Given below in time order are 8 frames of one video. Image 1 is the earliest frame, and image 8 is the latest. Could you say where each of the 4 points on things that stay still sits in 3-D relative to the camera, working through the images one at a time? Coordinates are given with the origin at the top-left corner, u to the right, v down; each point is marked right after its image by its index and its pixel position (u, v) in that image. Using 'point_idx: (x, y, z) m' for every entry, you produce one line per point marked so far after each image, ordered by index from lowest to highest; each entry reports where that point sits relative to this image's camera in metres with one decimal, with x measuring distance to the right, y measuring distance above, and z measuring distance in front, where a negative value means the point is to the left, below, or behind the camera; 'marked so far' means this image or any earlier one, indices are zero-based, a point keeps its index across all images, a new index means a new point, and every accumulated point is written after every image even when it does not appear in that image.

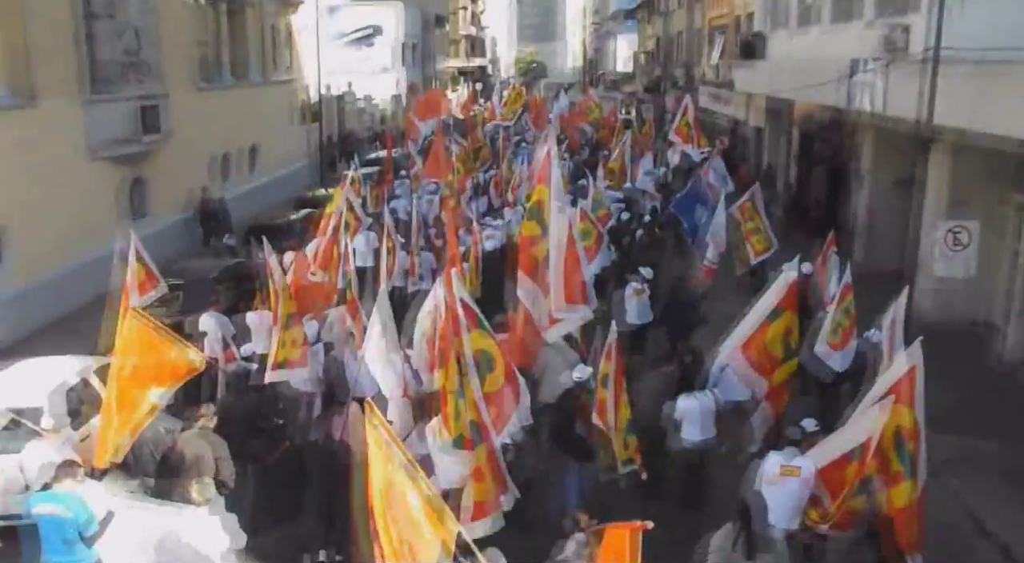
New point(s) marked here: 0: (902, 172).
0: (+7.1, +2.0, +17.6) m
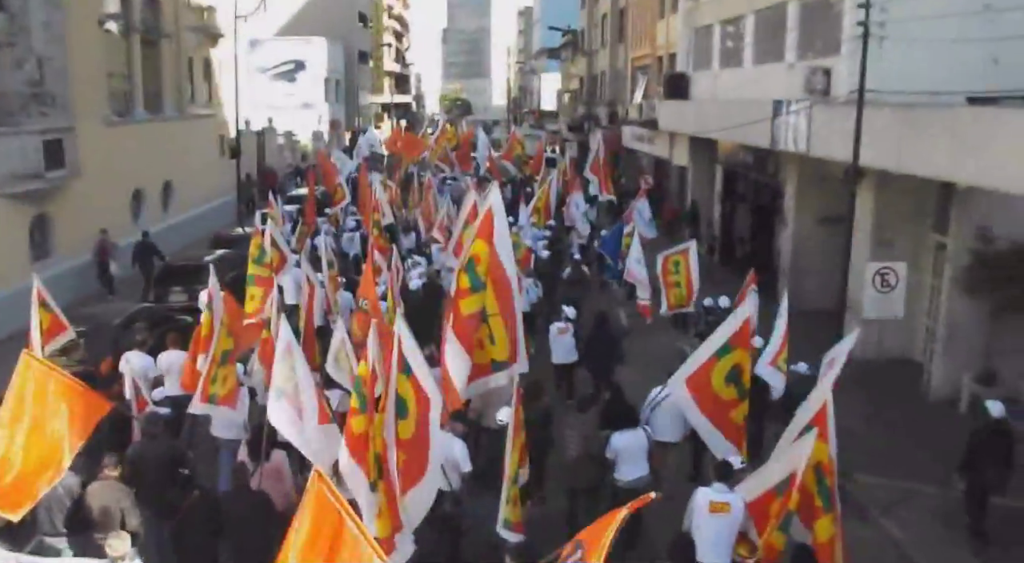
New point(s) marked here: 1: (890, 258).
0: (+5.7, +1.3, +17.8) m
1: (+5.7, +0.4, +14.4) m
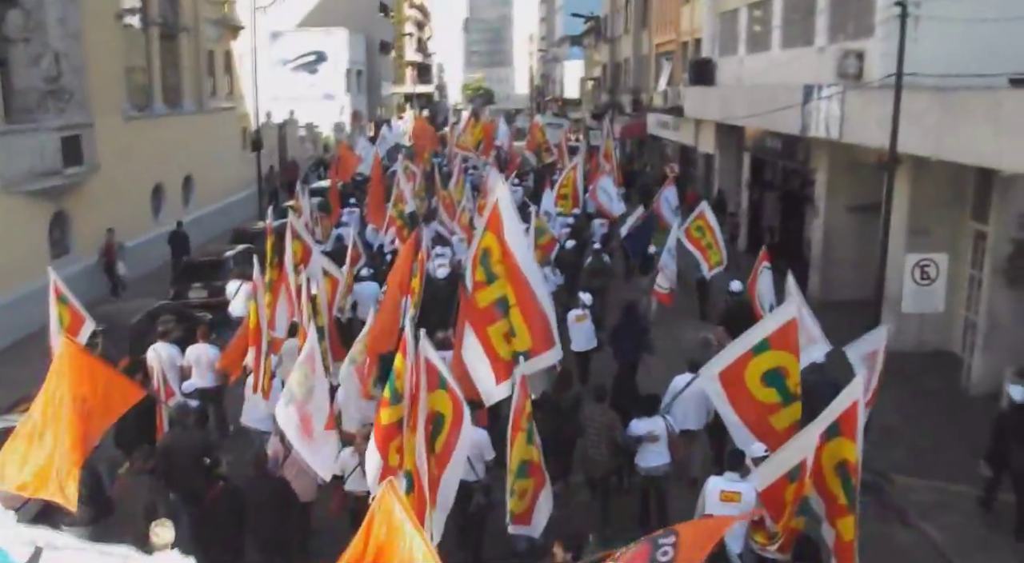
0: (+6.2, +1.5, +17.3) m
1: (+6.0, +0.5, +13.9) m
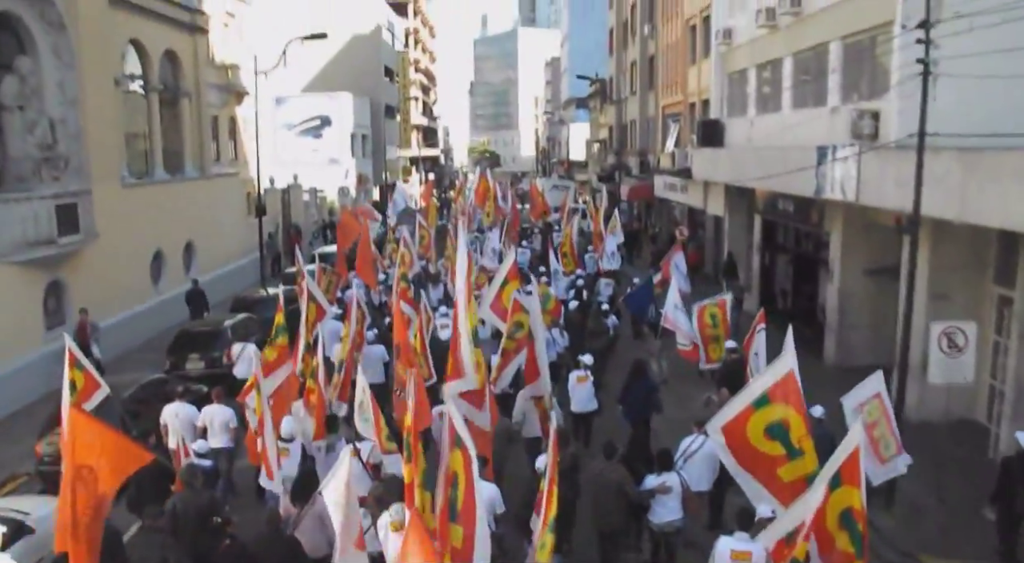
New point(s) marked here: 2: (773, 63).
0: (+6.3, +0.3, +16.8) m
1: (+6.1, -0.4, +13.3) m
2: (+5.3, +4.5, +19.7) m
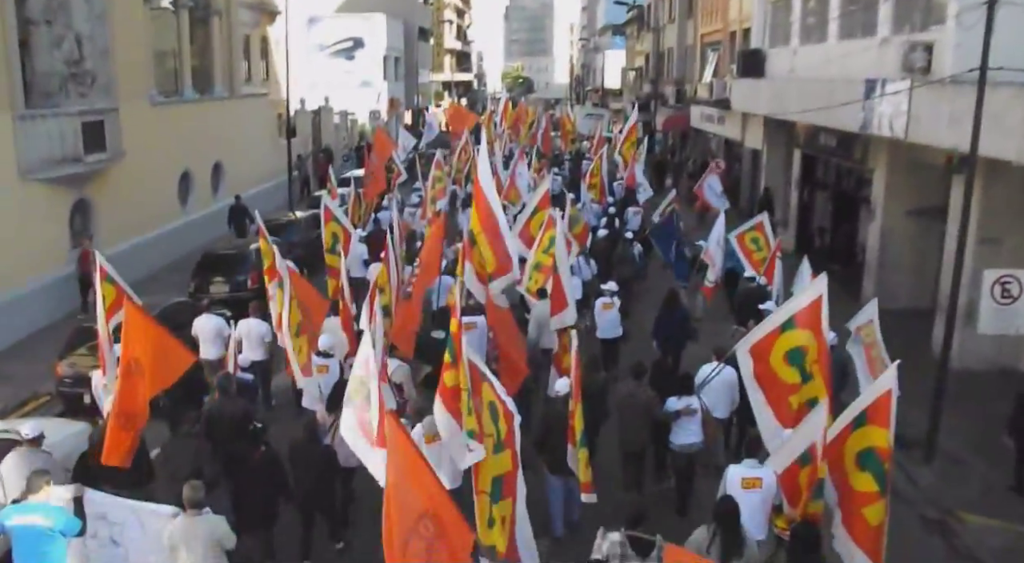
0: (+6.8, +1.4, +16.3) m
1: (+6.5, +0.3, +12.9) m
2: (+6.1, +5.7, +18.9) m
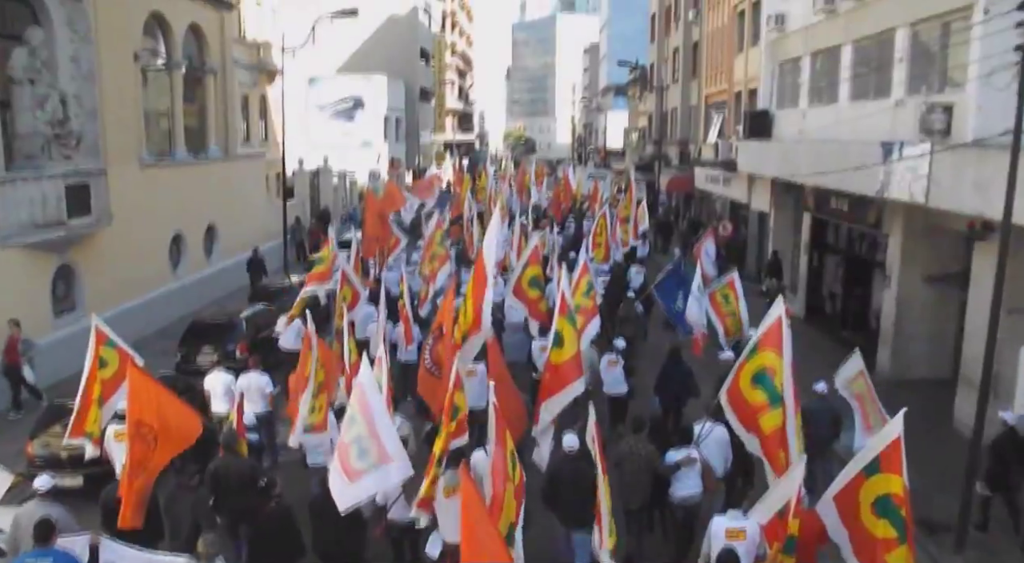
0: (+6.8, +0.2, +15.6) m
1: (+6.5, -0.6, +12.1) m
2: (+6.1, +4.4, +18.5) m
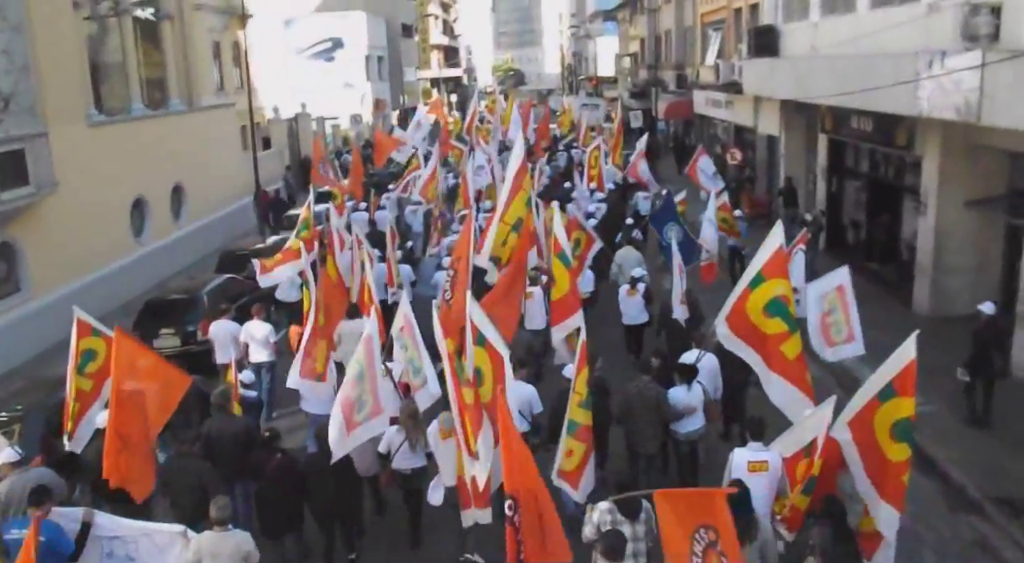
0: (+6.7, +1.3, +14.0) m
1: (+6.4, +0.3, +10.6) m
2: (+5.7, +5.6, +16.6) m
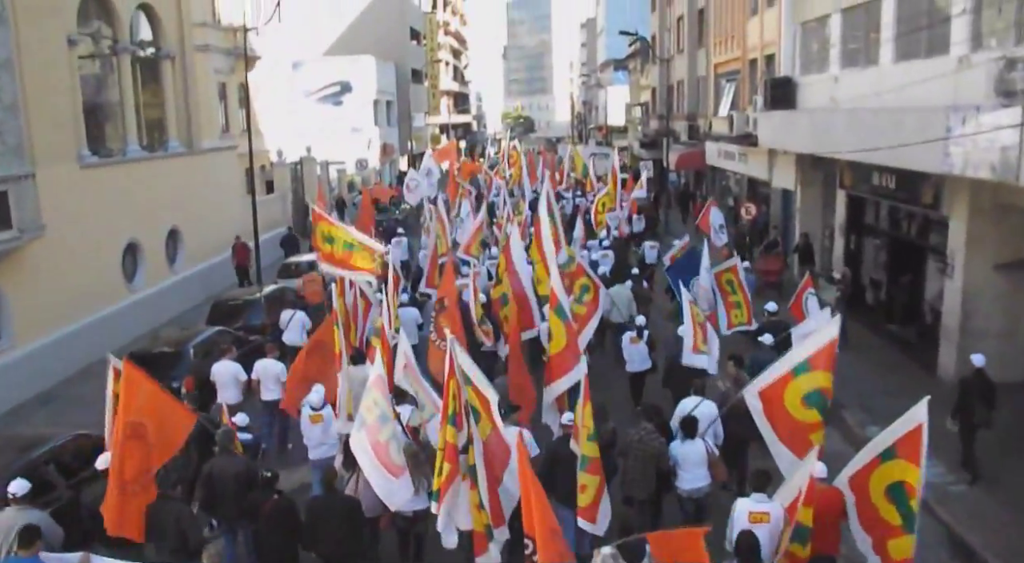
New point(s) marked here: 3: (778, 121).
0: (+6.8, +0.4, +13.3) m
1: (+6.5, -0.5, +9.9) m
2: (+5.9, +4.6, +16.1) m
3: (+5.4, +3.2, +19.2) m
